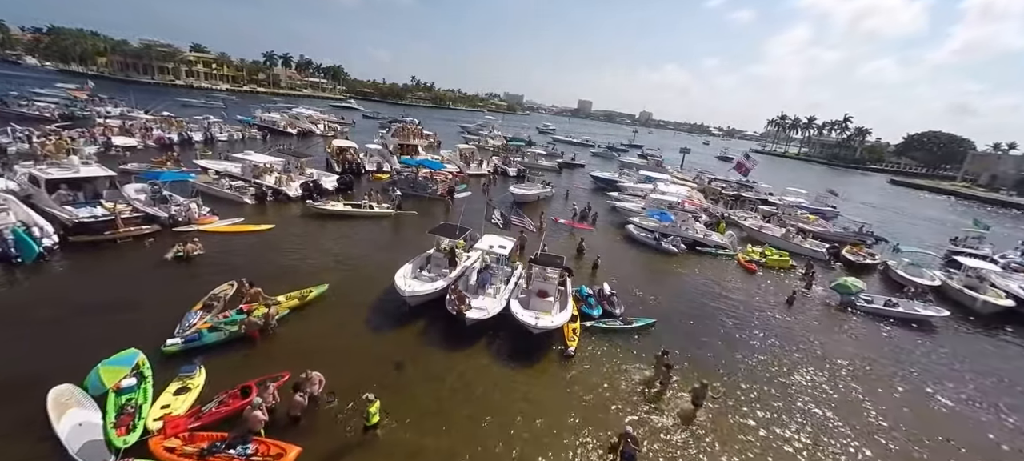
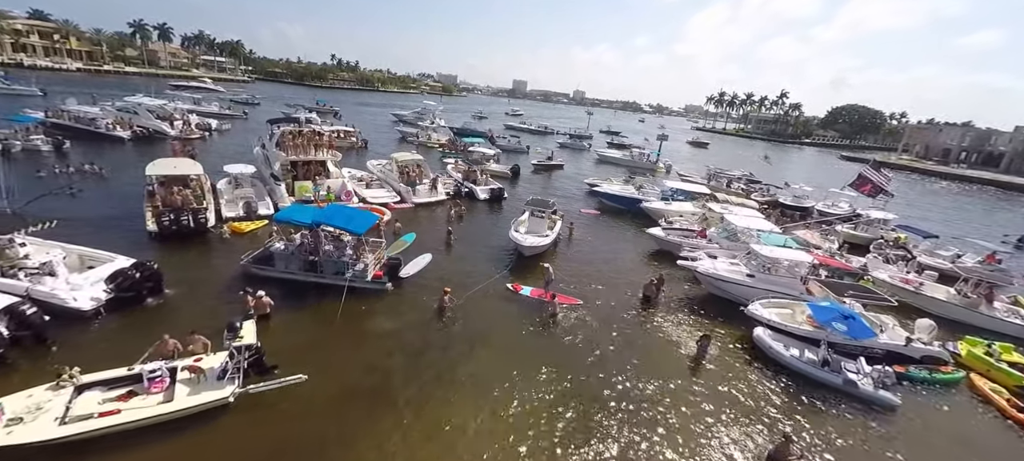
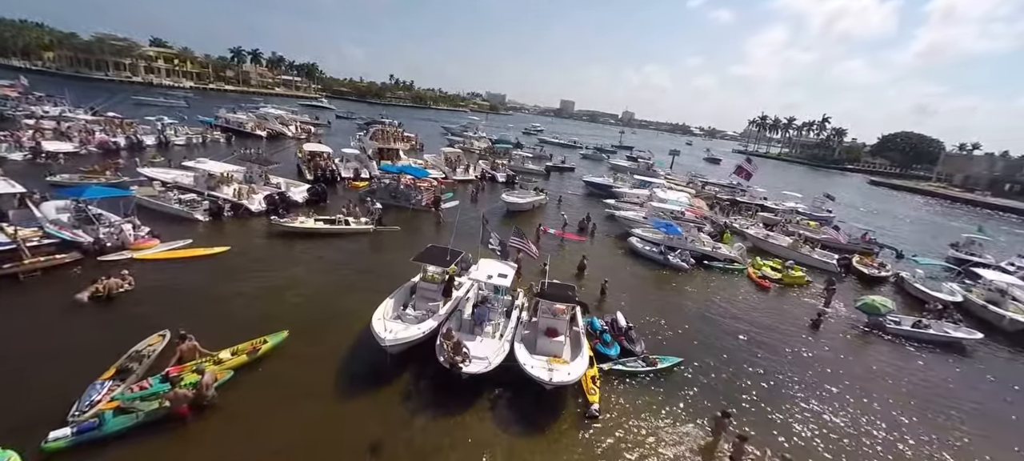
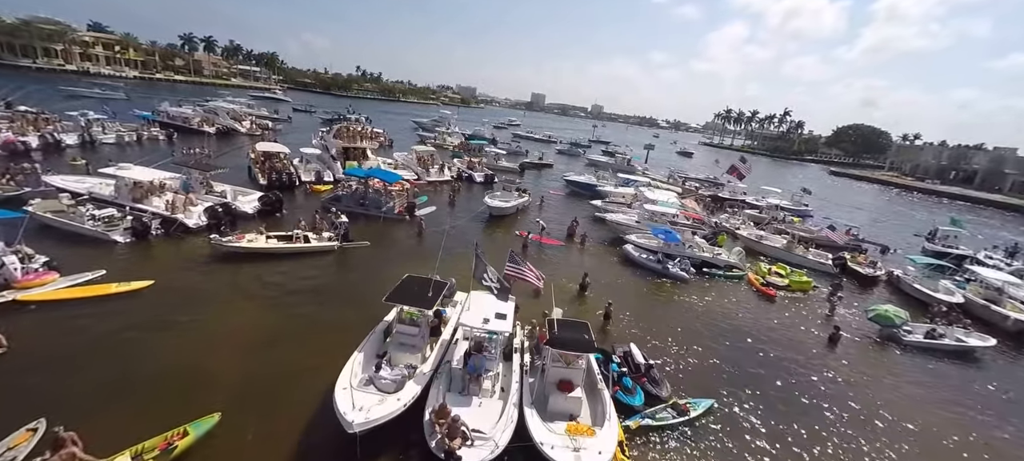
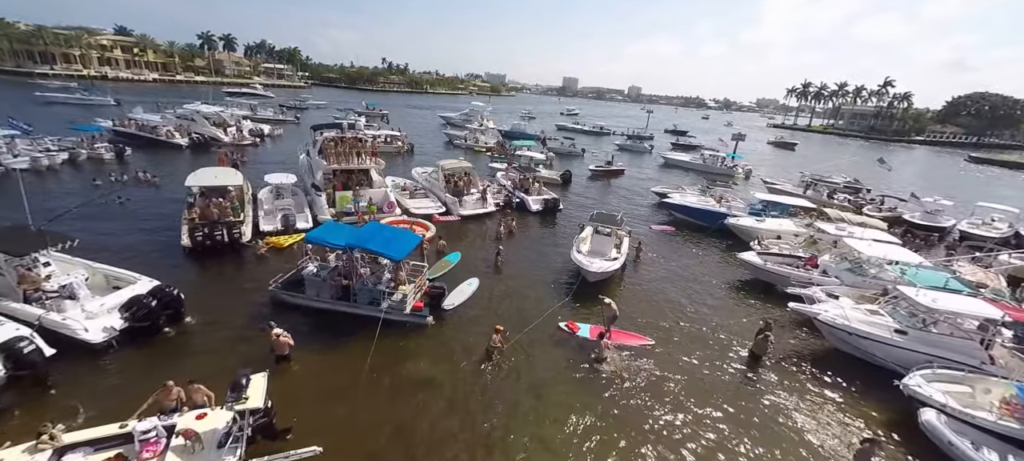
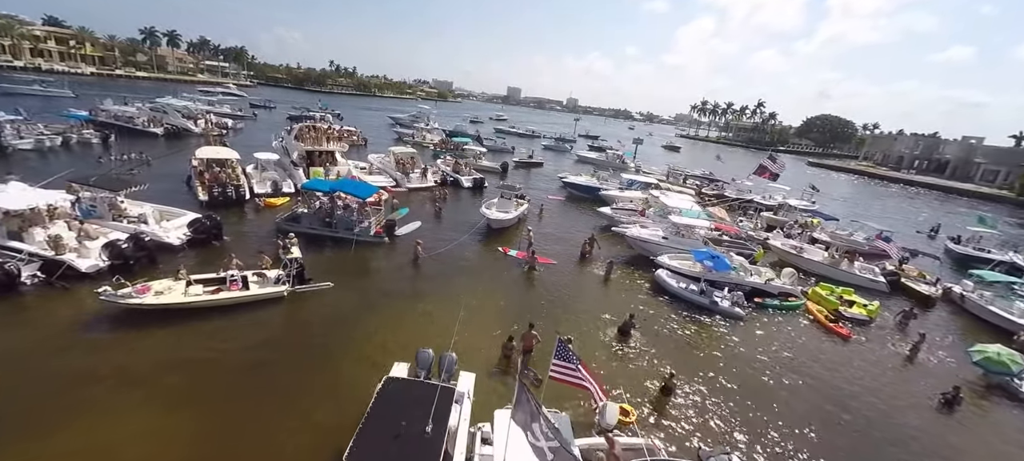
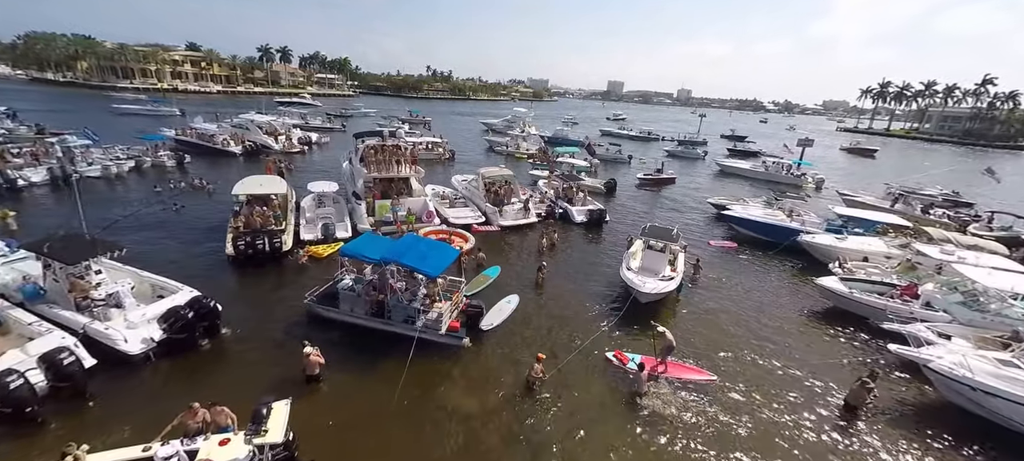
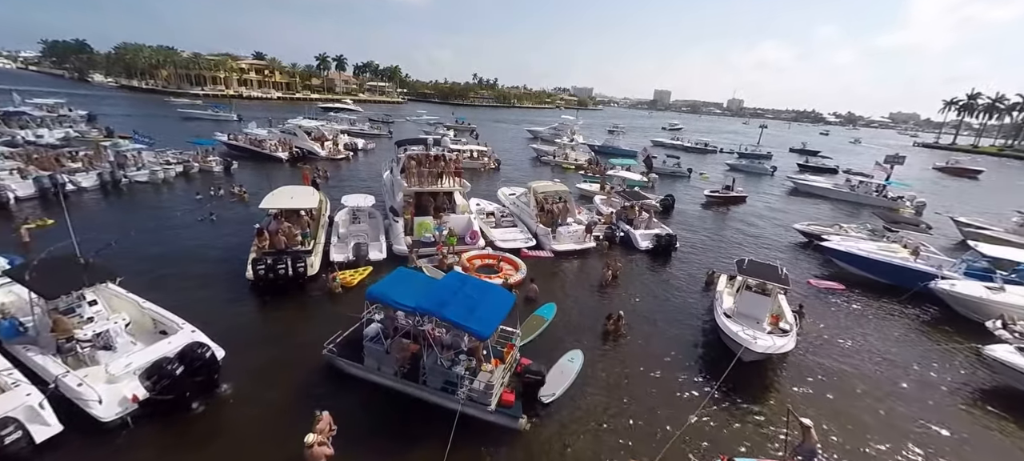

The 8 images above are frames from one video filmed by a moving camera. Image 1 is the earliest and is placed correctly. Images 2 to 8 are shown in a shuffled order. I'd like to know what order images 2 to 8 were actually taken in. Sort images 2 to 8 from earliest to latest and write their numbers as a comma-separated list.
3, 4, 6, 2, 5, 7, 8
